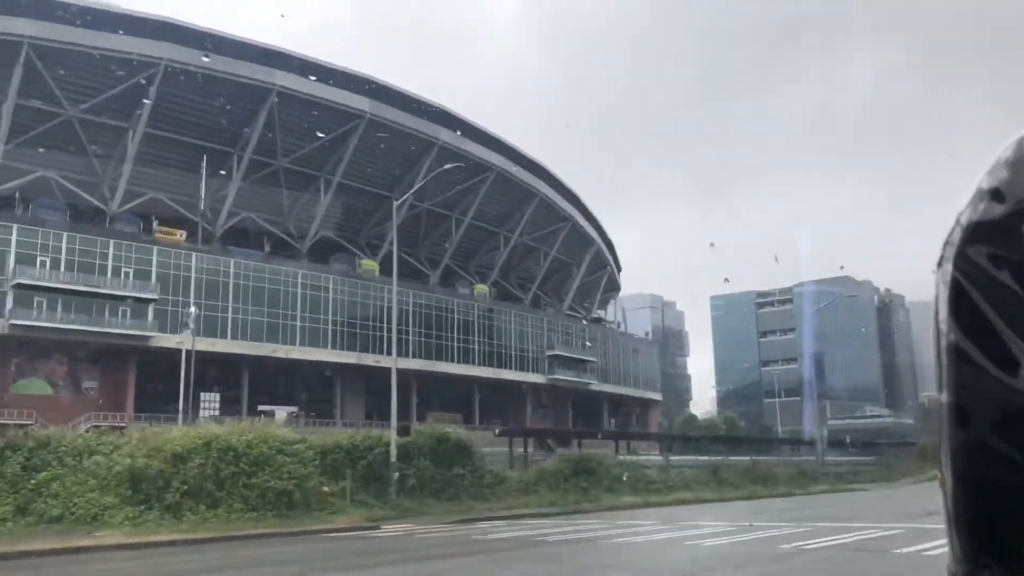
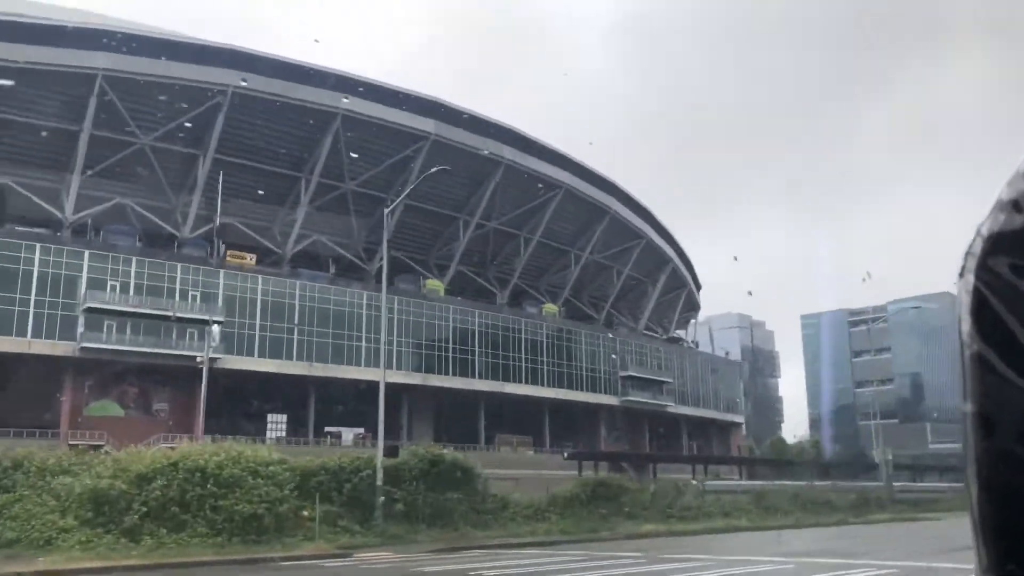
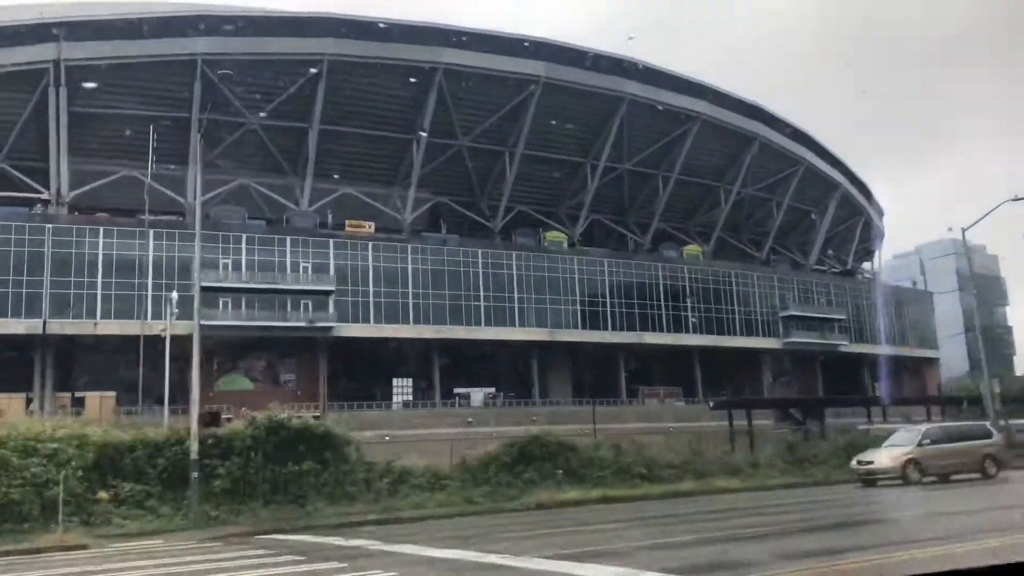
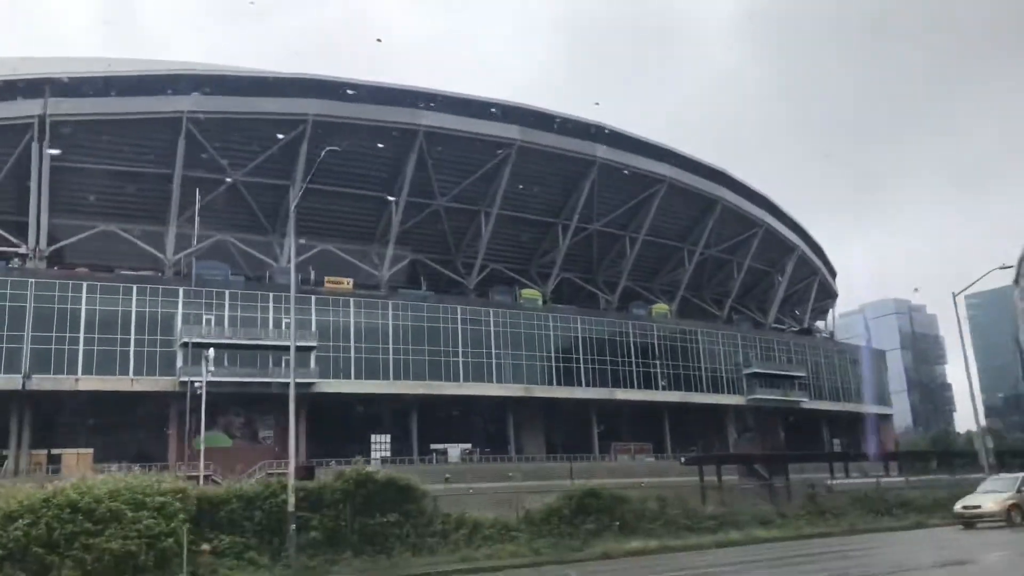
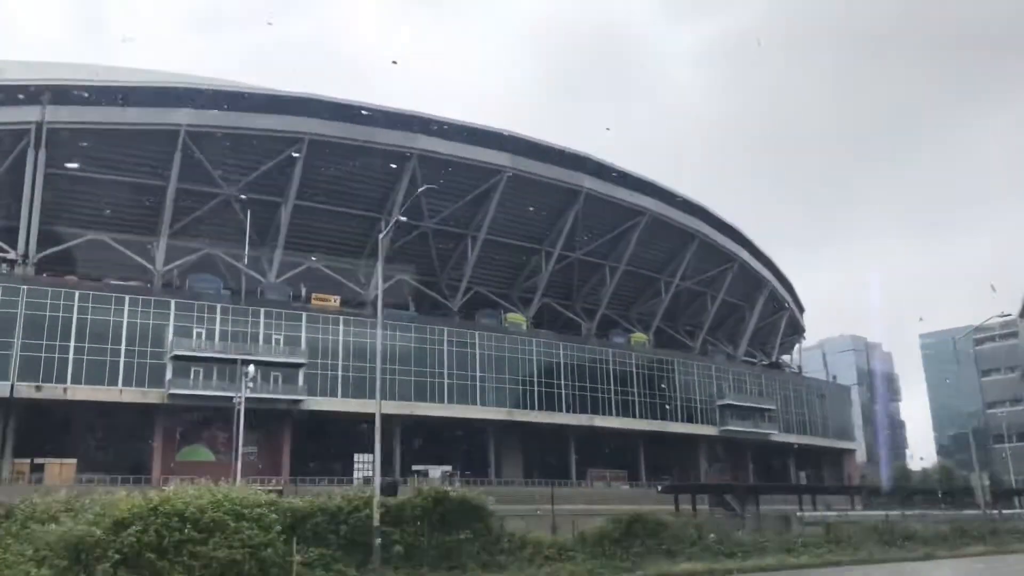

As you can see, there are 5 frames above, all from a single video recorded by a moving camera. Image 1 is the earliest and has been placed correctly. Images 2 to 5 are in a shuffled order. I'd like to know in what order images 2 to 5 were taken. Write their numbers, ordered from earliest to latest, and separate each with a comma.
2, 5, 4, 3
